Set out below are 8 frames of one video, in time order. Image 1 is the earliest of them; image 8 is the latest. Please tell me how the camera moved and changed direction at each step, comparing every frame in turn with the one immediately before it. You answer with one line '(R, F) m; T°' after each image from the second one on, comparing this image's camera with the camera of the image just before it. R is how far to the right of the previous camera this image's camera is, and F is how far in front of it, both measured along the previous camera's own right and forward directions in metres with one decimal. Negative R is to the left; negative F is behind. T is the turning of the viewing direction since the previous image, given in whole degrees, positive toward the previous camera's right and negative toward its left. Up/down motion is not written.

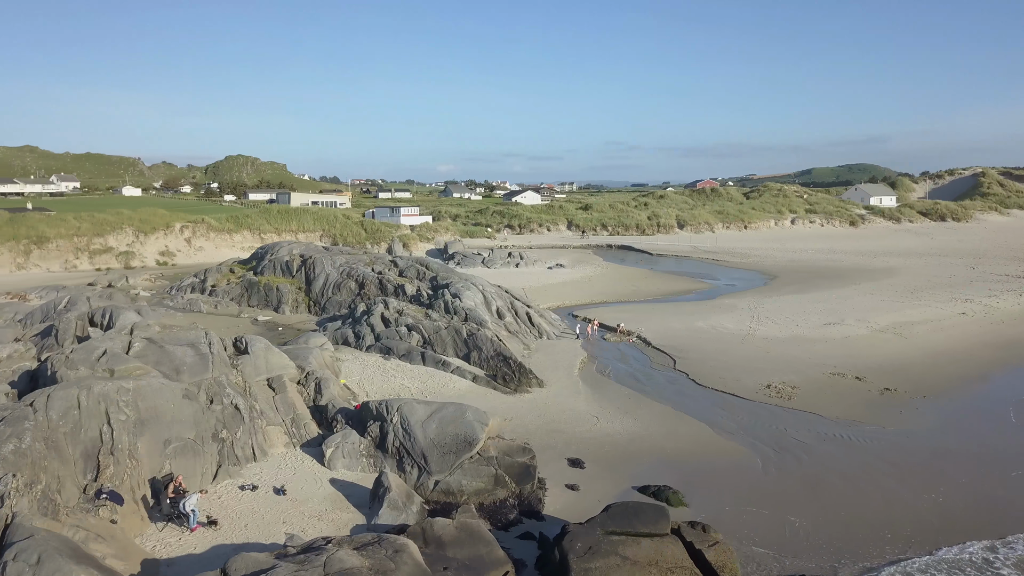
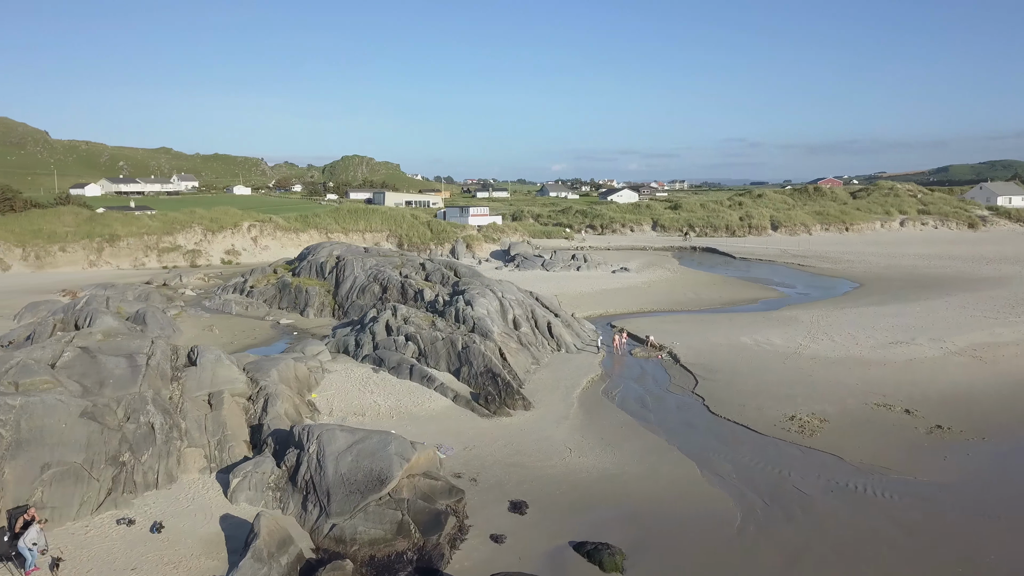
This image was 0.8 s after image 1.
(+2.8, +2.1) m; -8°
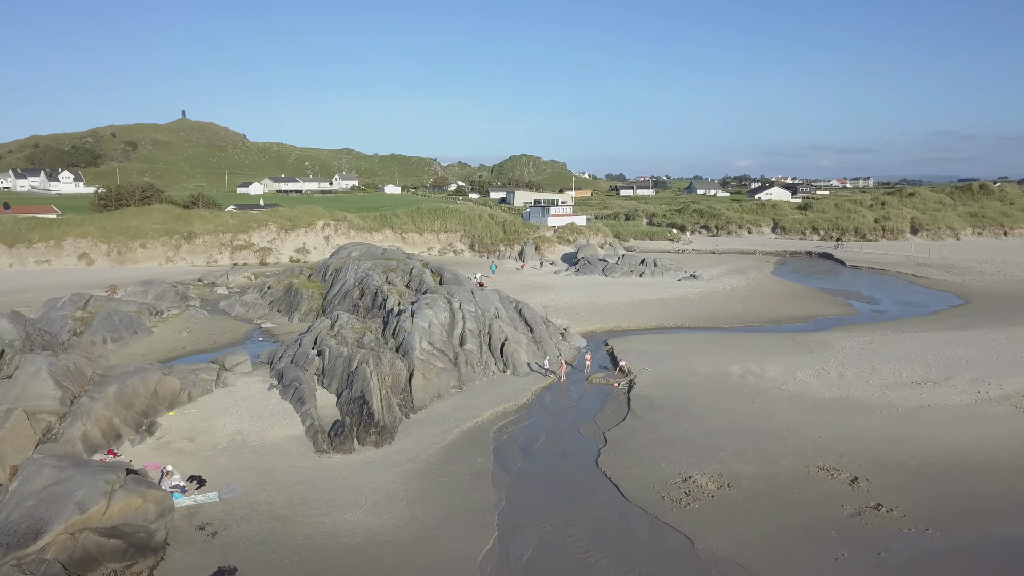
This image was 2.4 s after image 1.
(+5.9, +3.3) m; -12°
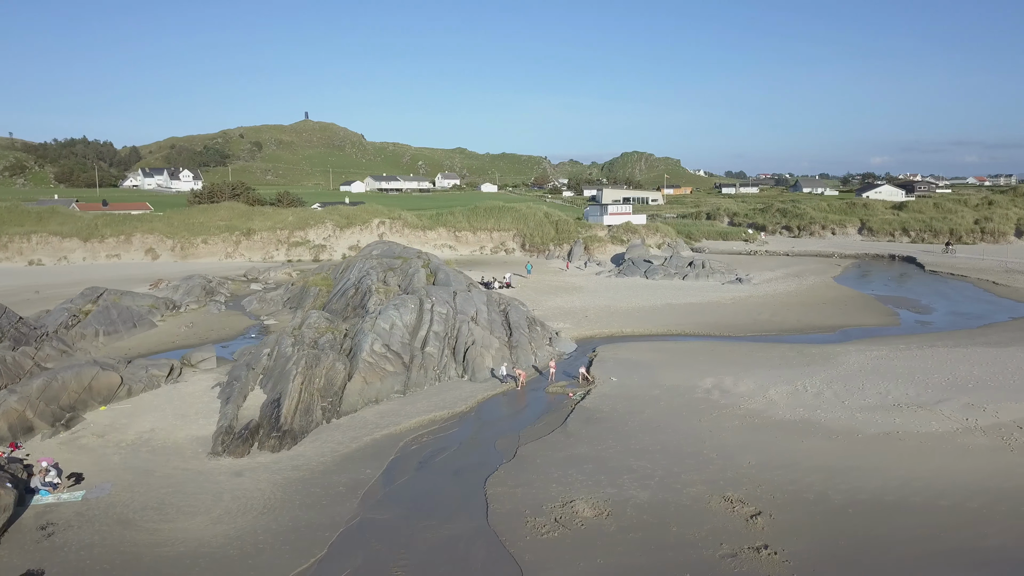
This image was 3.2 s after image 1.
(+3.8, +1.1) m; -8°
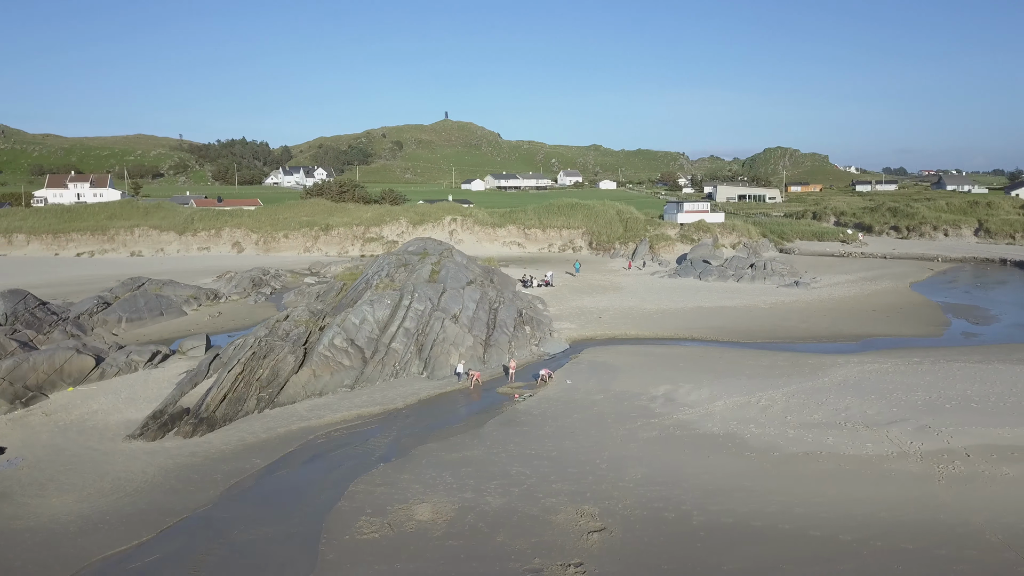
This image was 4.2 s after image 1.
(+4.3, +0.6) m; -10°
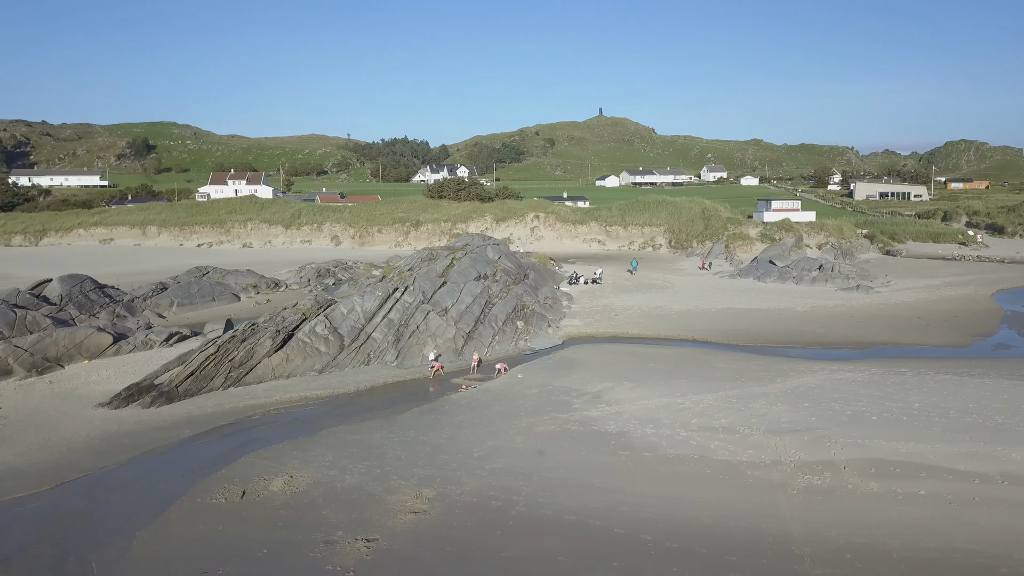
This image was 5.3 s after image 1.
(+4.8, -0.2) m; -11°
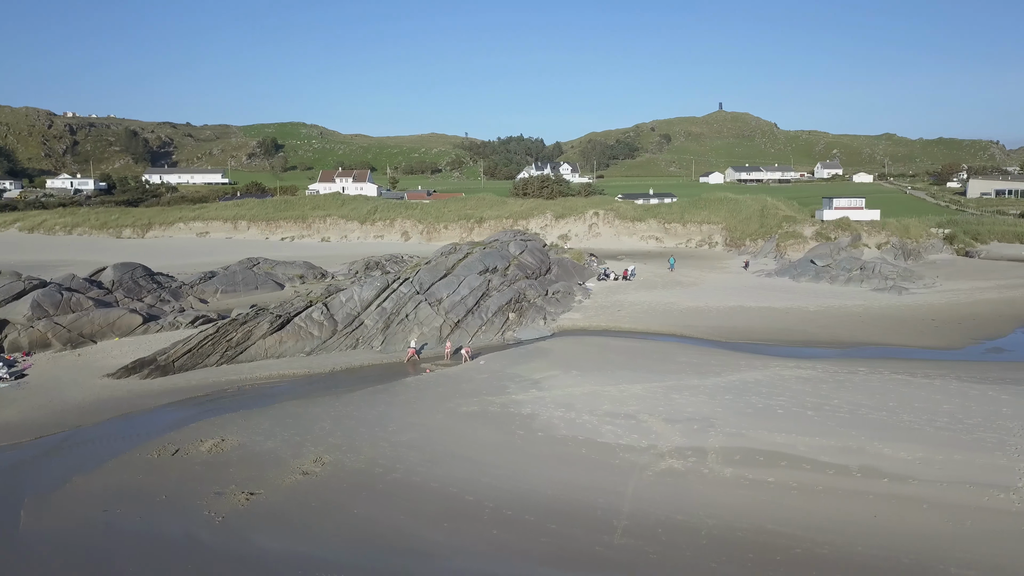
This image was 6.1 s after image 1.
(+3.9, -0.9) m; -8°
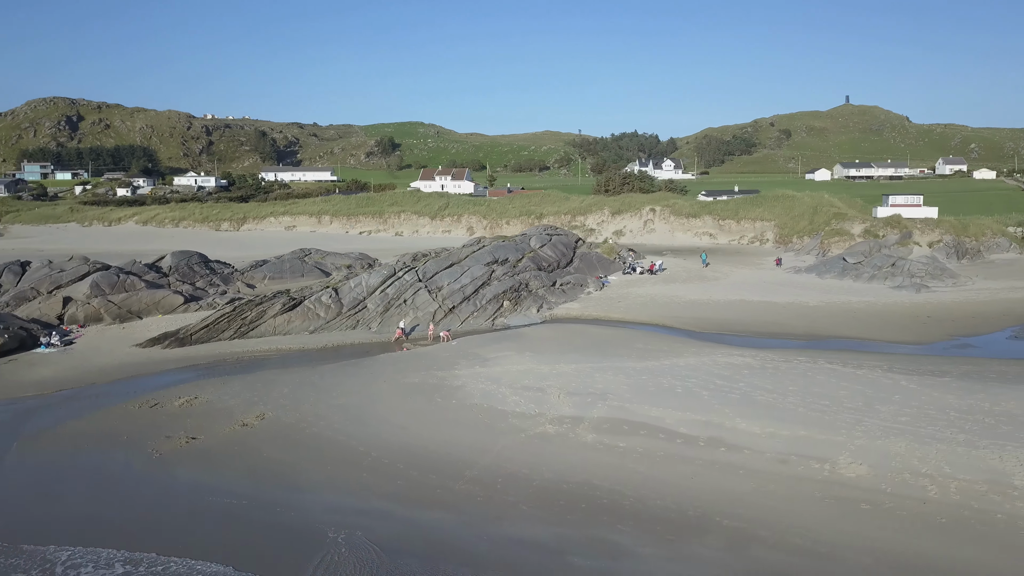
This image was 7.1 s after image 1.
(+4.1, -1.6) m; -8°
